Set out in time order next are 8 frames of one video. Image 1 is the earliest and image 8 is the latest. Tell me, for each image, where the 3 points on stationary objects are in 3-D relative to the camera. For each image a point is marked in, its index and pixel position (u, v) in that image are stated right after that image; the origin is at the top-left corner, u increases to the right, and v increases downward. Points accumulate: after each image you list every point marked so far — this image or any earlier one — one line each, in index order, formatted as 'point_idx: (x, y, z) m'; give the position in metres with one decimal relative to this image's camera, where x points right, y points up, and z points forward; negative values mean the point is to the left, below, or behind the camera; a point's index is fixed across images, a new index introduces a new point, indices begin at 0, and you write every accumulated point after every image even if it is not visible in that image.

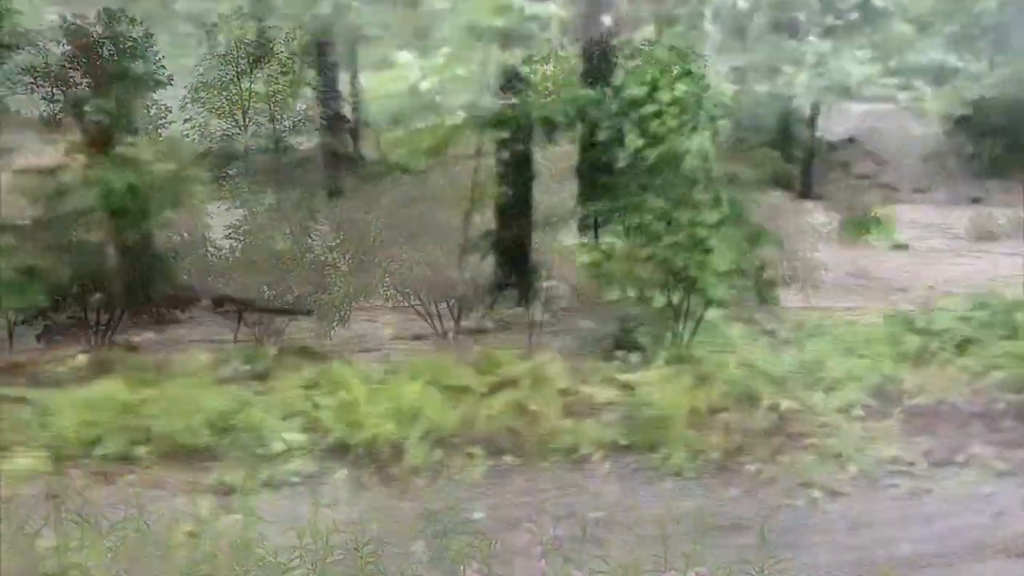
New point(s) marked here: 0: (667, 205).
0: (+0.9, +0.5, +5.6) m
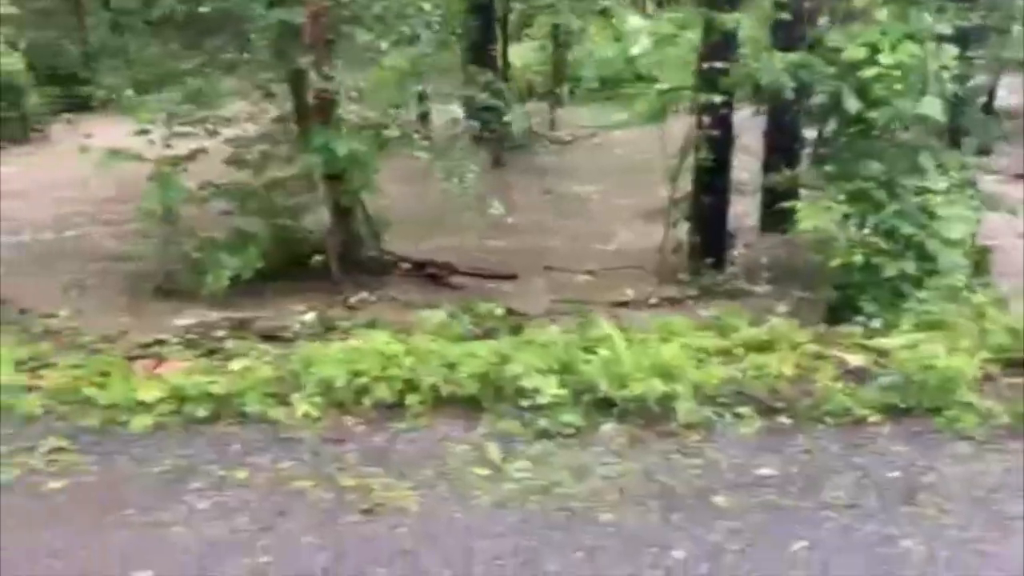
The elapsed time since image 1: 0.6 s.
0: (+2.2, +0.7, +5.5) m
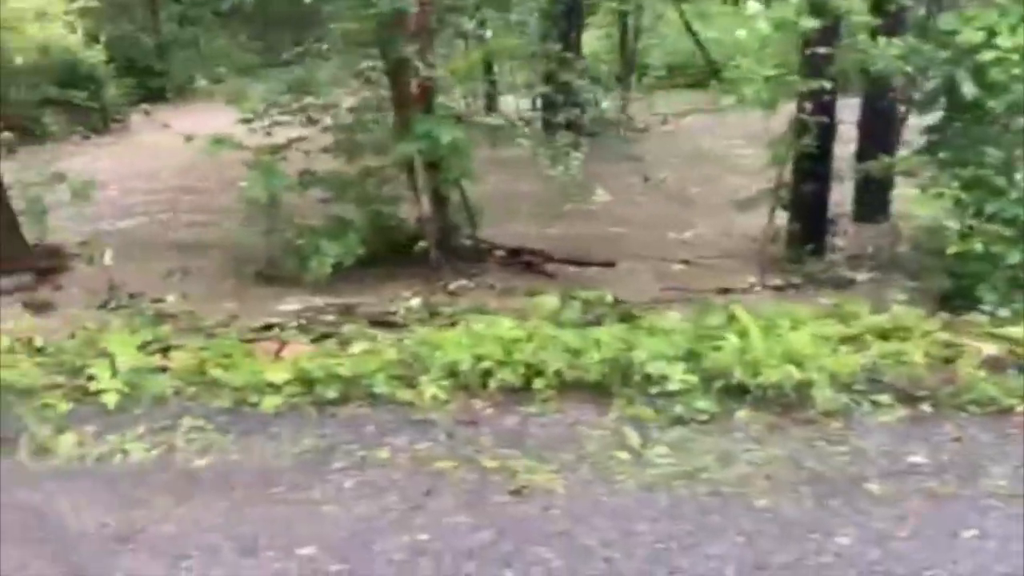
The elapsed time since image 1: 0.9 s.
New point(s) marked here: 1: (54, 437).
0: (+2.9, +0.8, +5.3) m
1: (-2.0, -0.6, +4.0) m
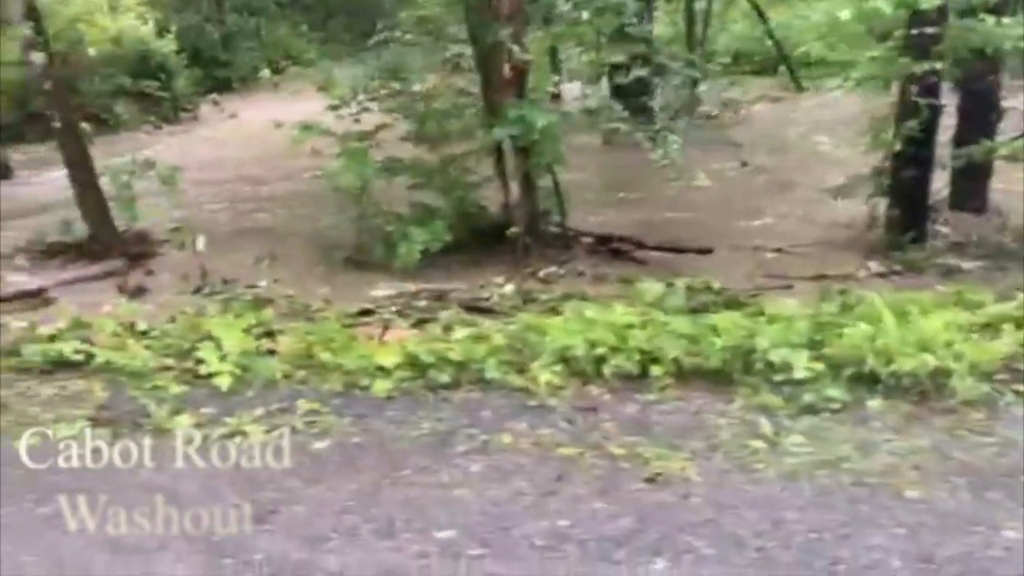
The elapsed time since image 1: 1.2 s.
0: (+3.5, +0.8, +5.1) m
1: (-1.5, -0.6, +4.0) m
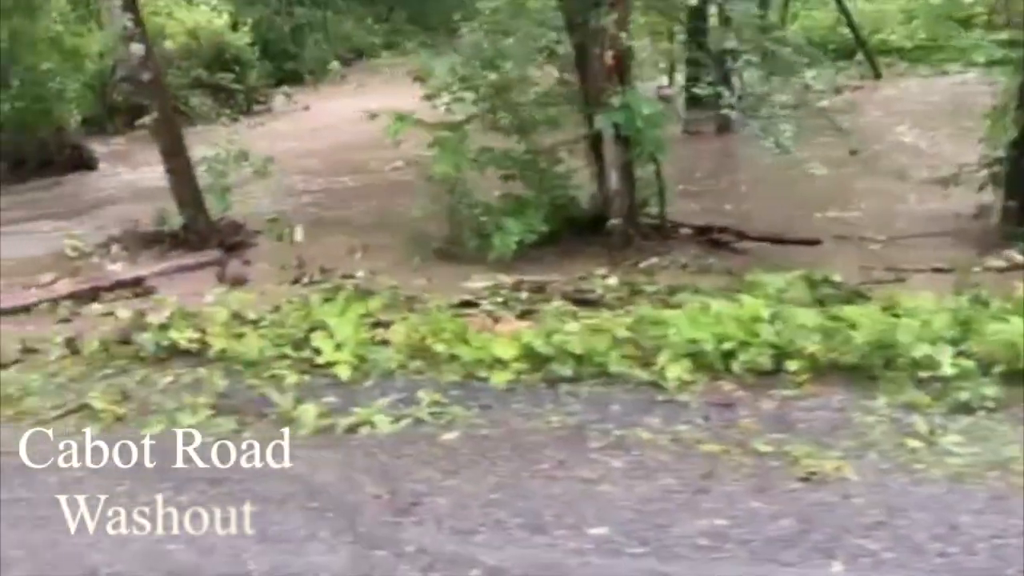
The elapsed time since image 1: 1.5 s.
0: (+4.1, +0.9, +4.8) m
1: (-0.9, -0.5, +4.0) m
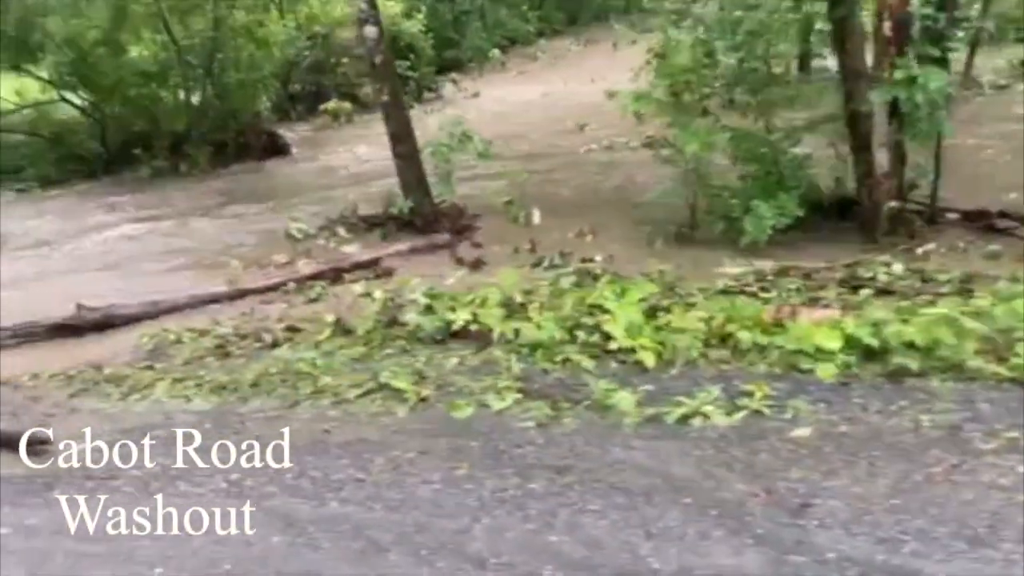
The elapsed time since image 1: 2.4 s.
0: (+5.5, +0.9, +3.9) m
1: (+0.4, -0.4, +3.9) m
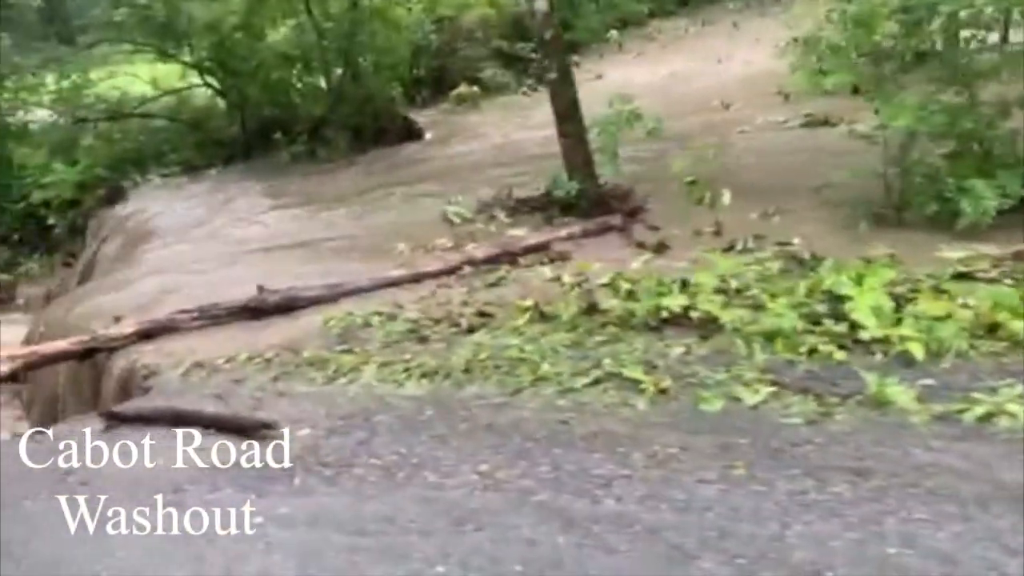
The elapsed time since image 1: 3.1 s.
0: (+6.5, +0.9, +3.1) m
1: (+1.4, -0.4, +3.5) m
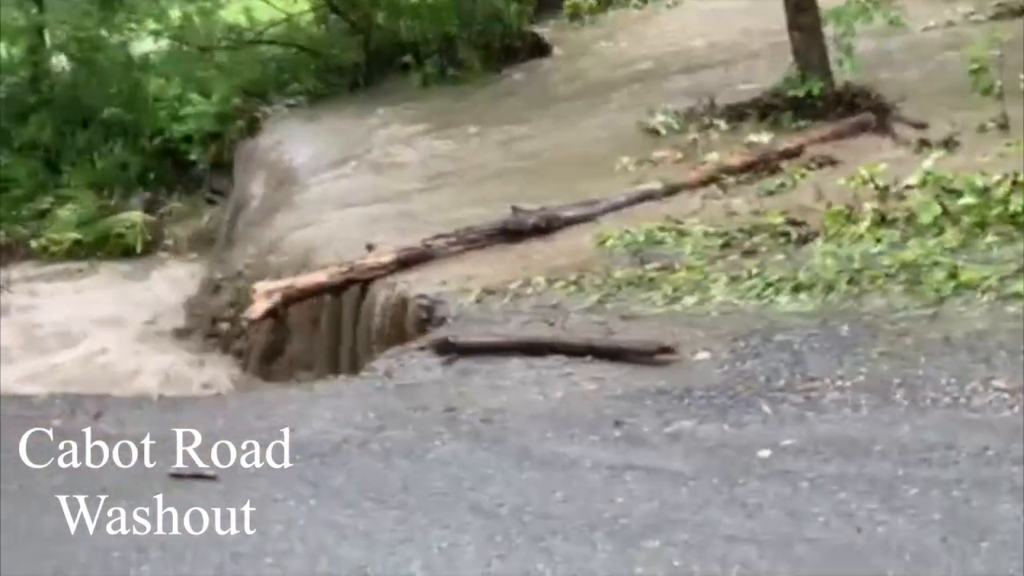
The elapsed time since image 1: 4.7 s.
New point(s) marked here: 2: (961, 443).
0: (+8.1, +1.5, +2.4) m
1: (+3.1, +0.1, +2.9) m
2: (+1.3, -0.4, +2.6) m
